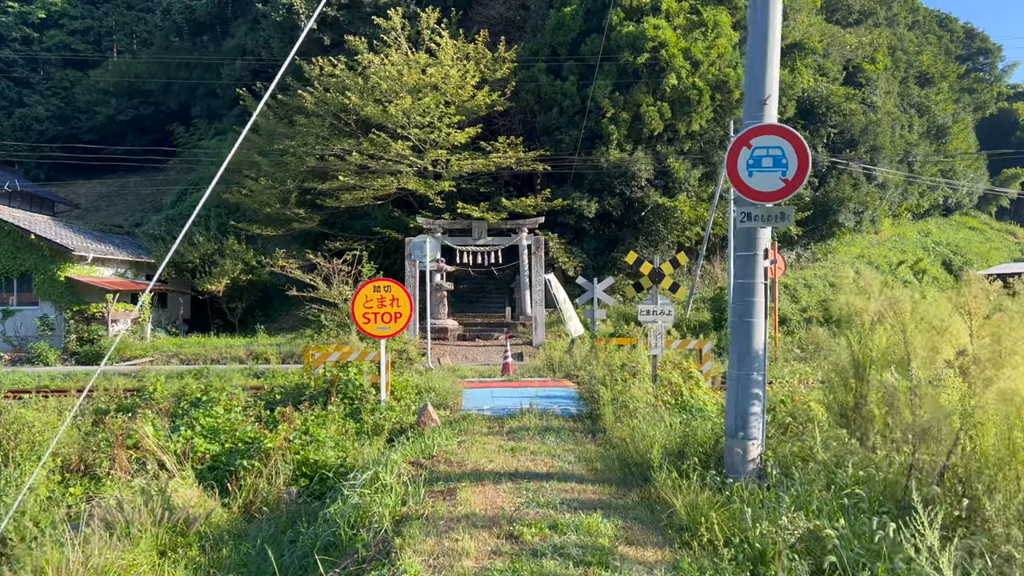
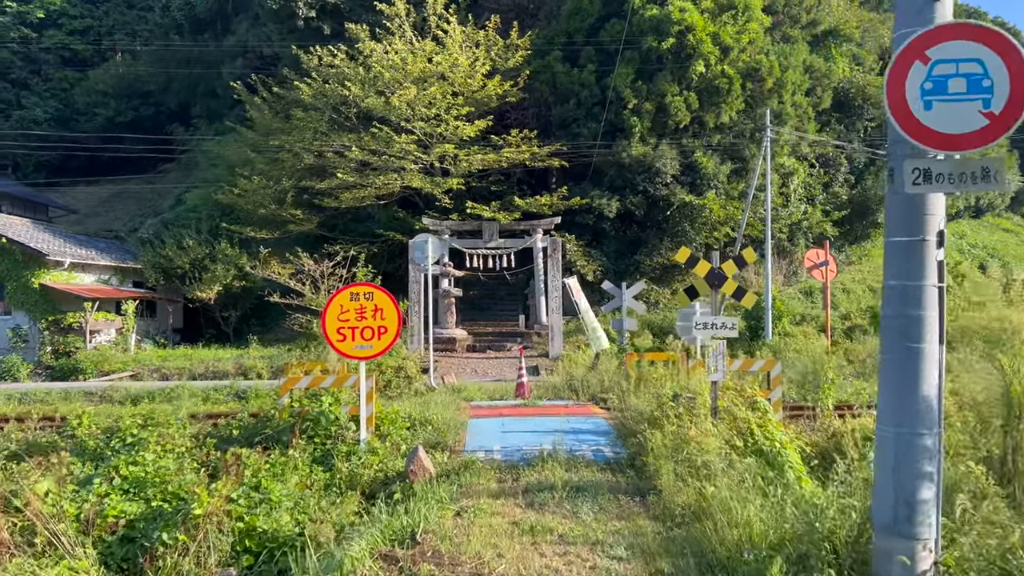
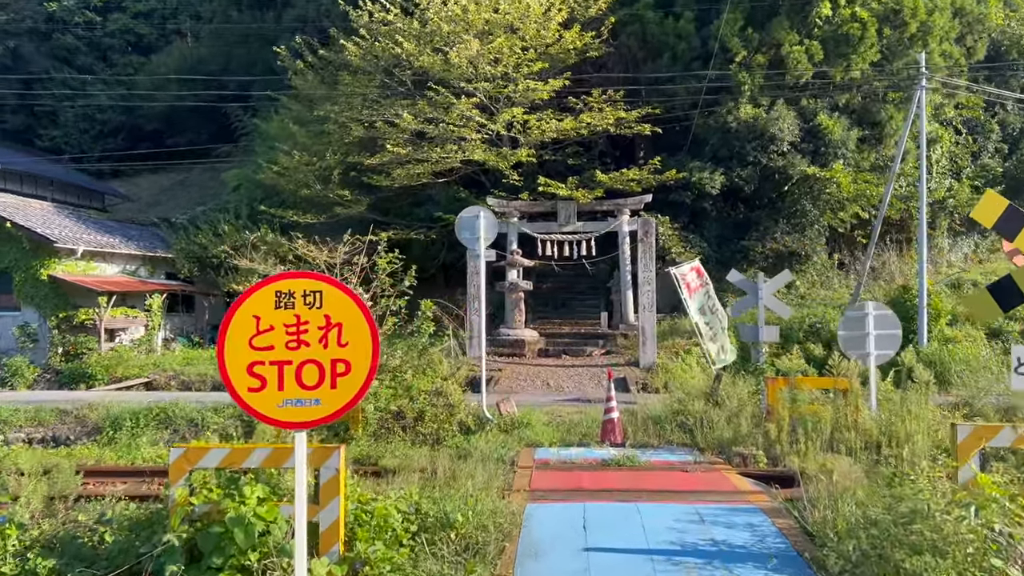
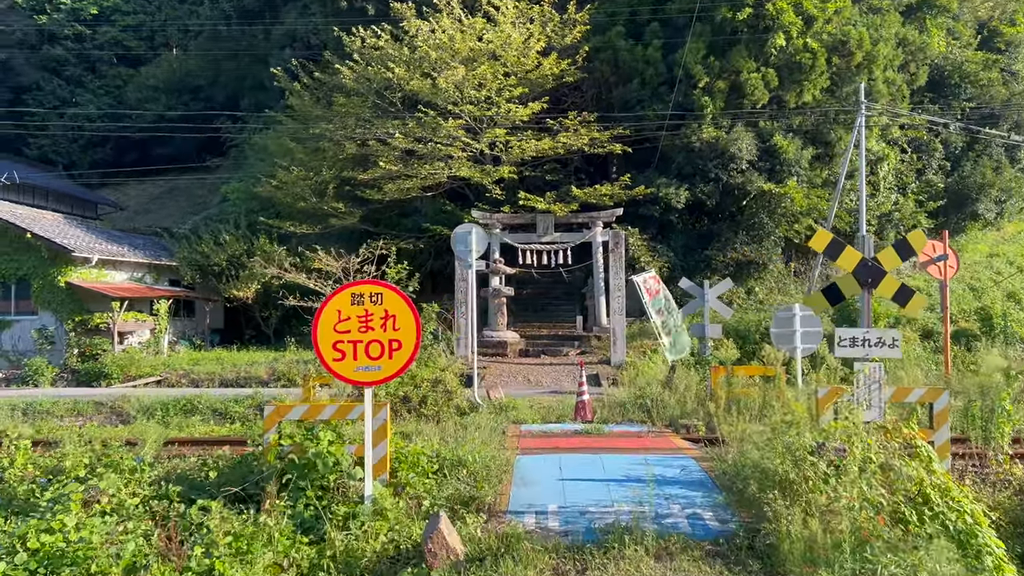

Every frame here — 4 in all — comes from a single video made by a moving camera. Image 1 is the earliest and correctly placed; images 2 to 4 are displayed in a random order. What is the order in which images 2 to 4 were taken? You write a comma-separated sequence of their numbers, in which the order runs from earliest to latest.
2, 4, 3
